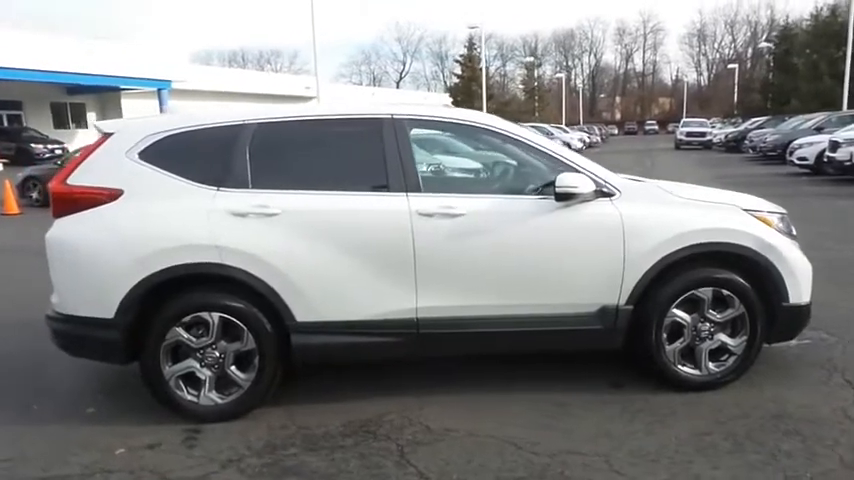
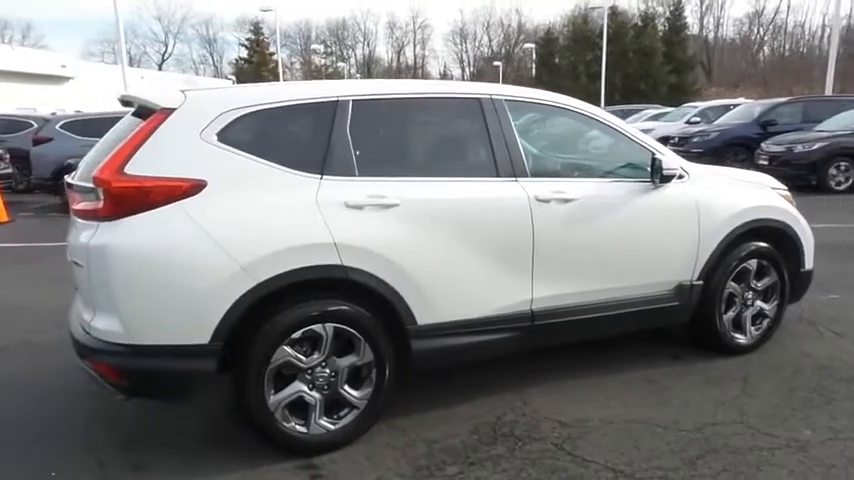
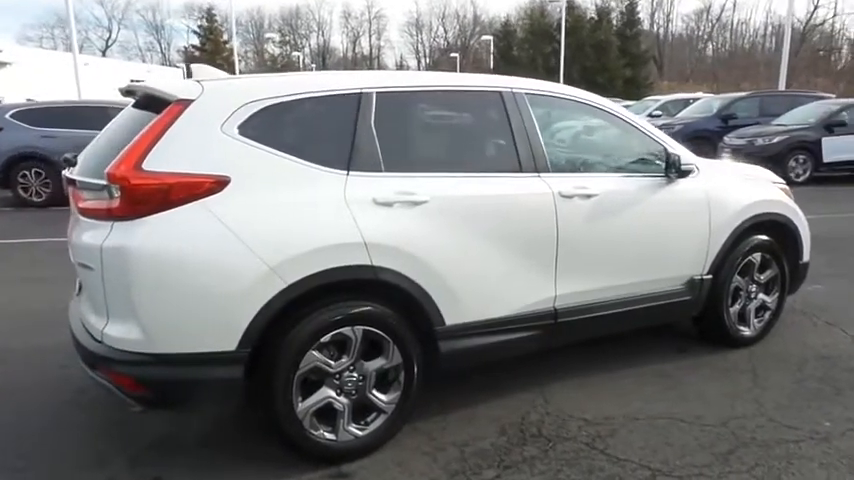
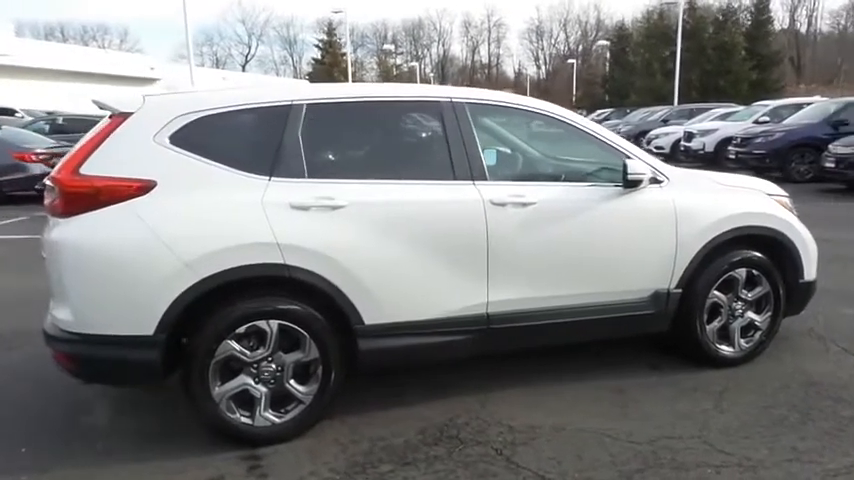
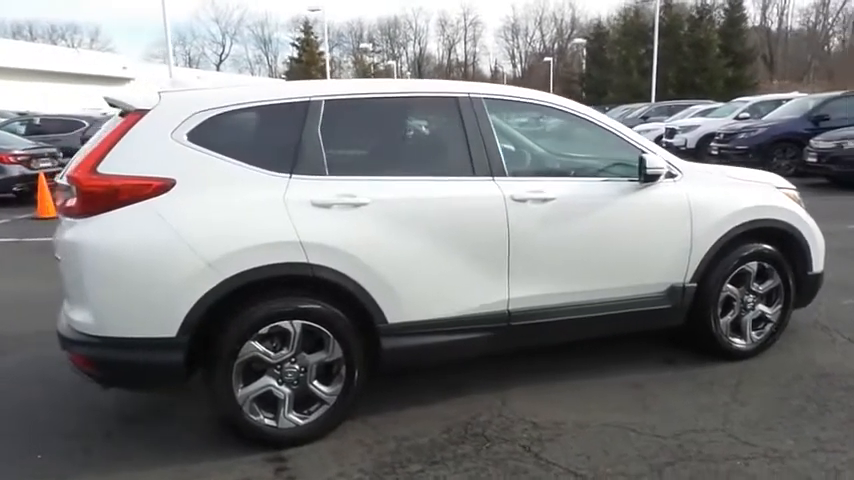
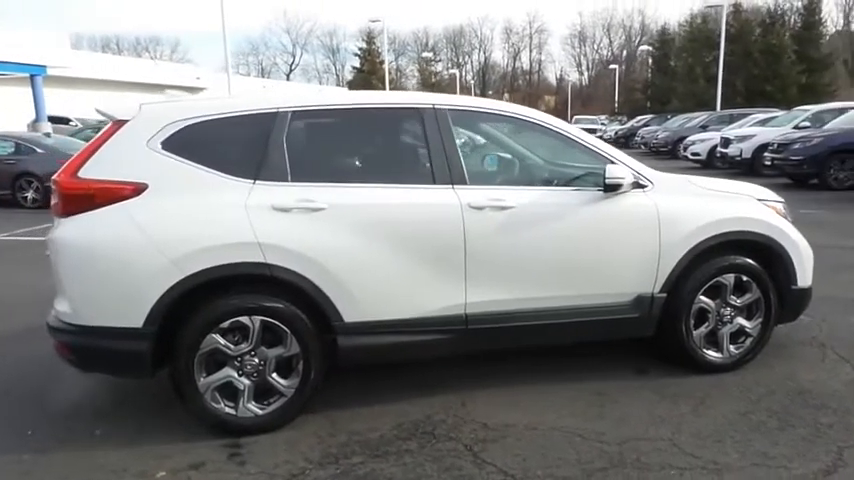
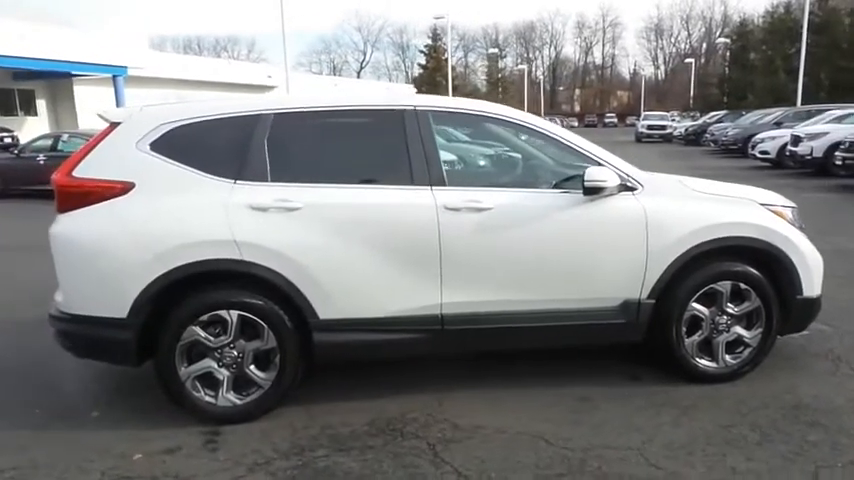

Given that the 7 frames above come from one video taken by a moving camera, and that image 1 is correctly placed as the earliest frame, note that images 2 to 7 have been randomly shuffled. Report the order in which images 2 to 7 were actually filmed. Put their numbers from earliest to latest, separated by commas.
7, 6, 4, 5, 2, 3
